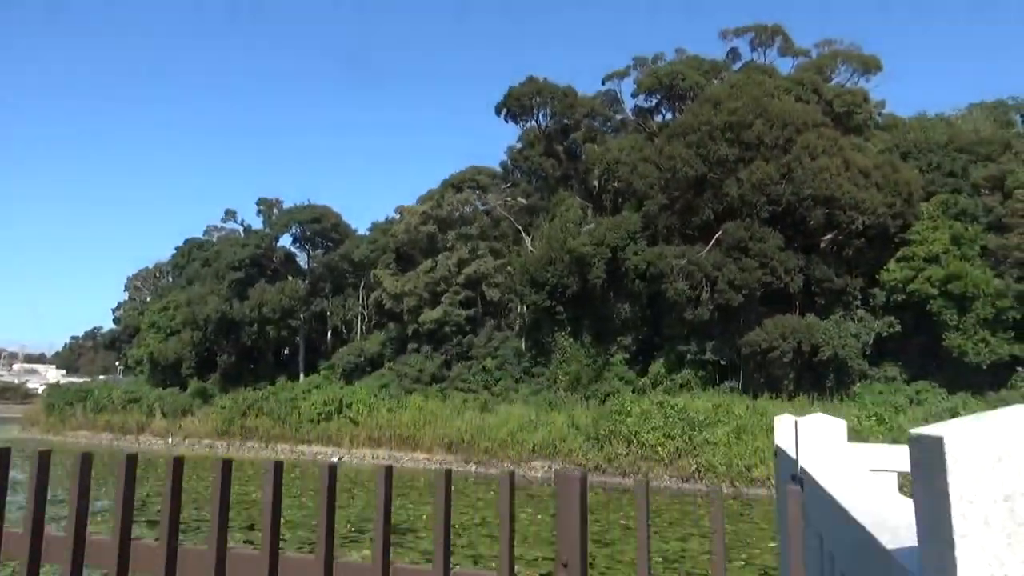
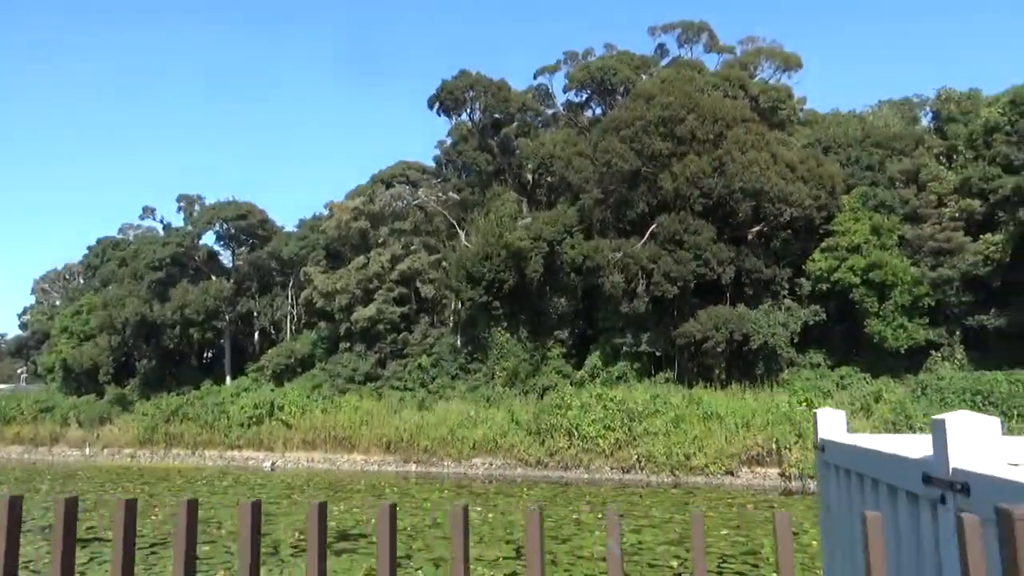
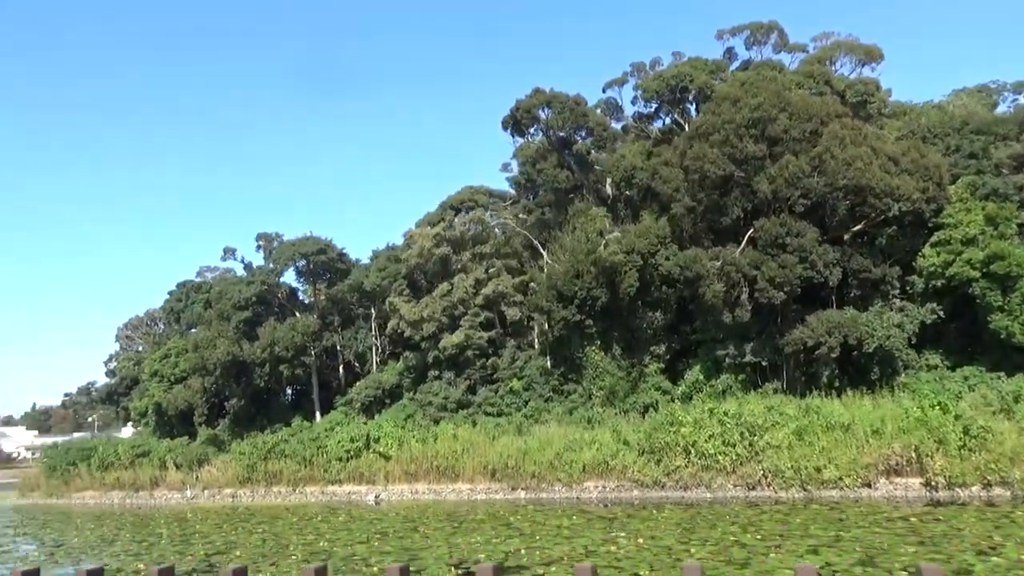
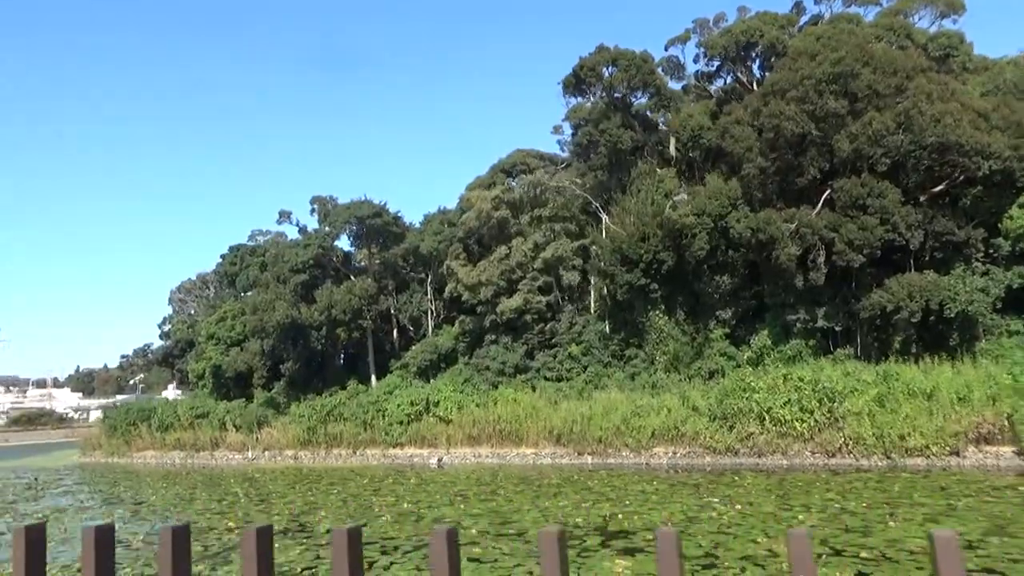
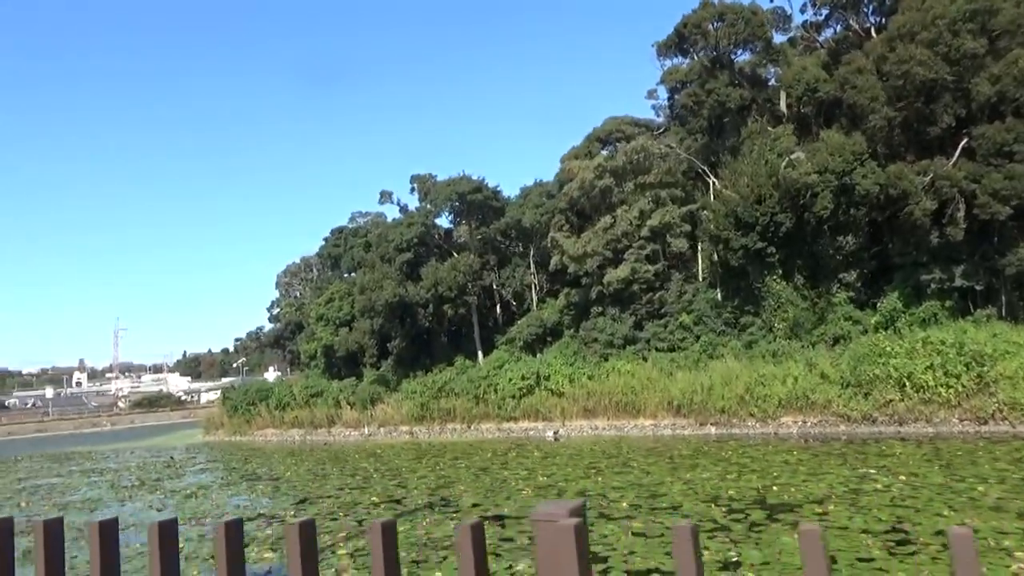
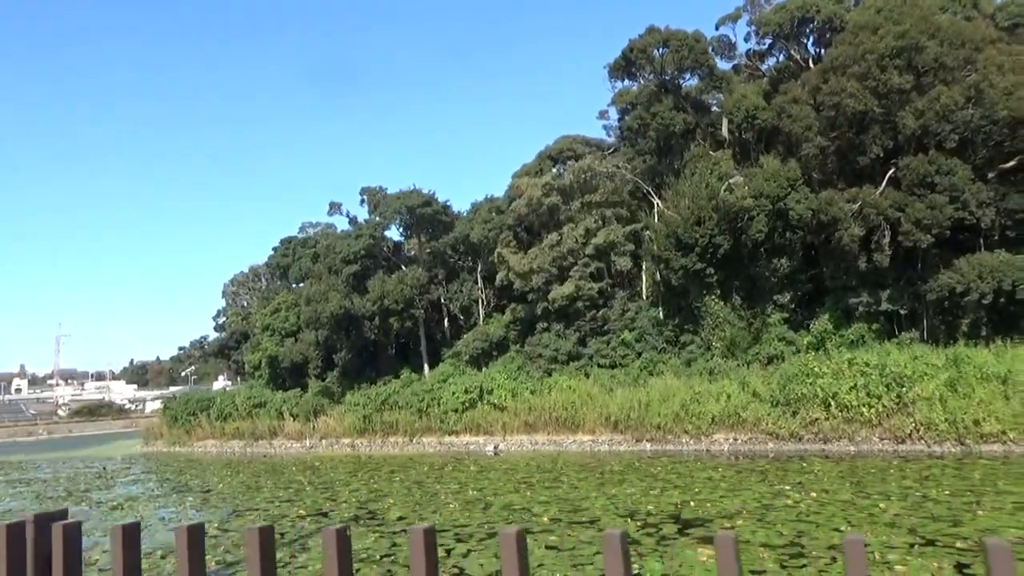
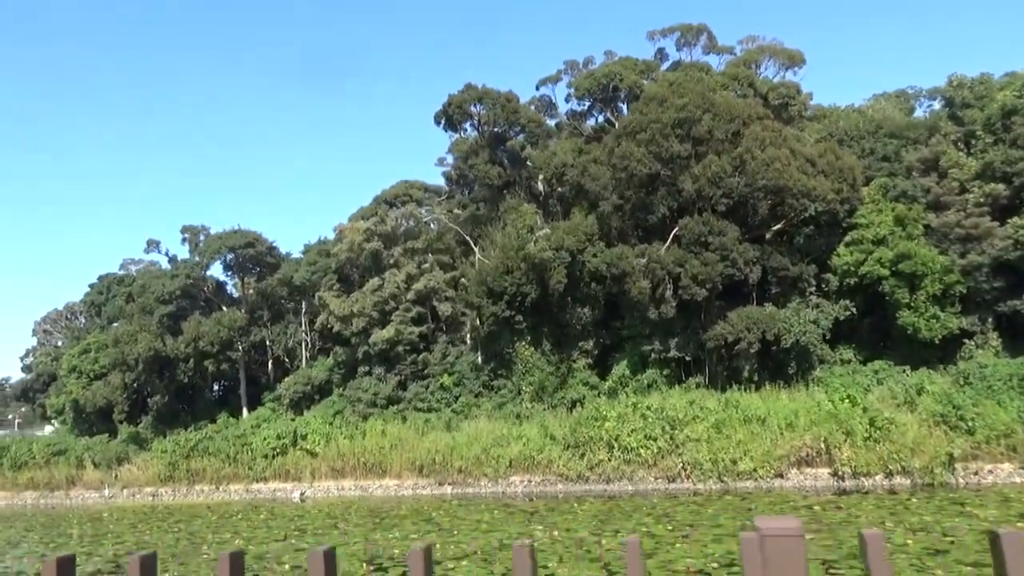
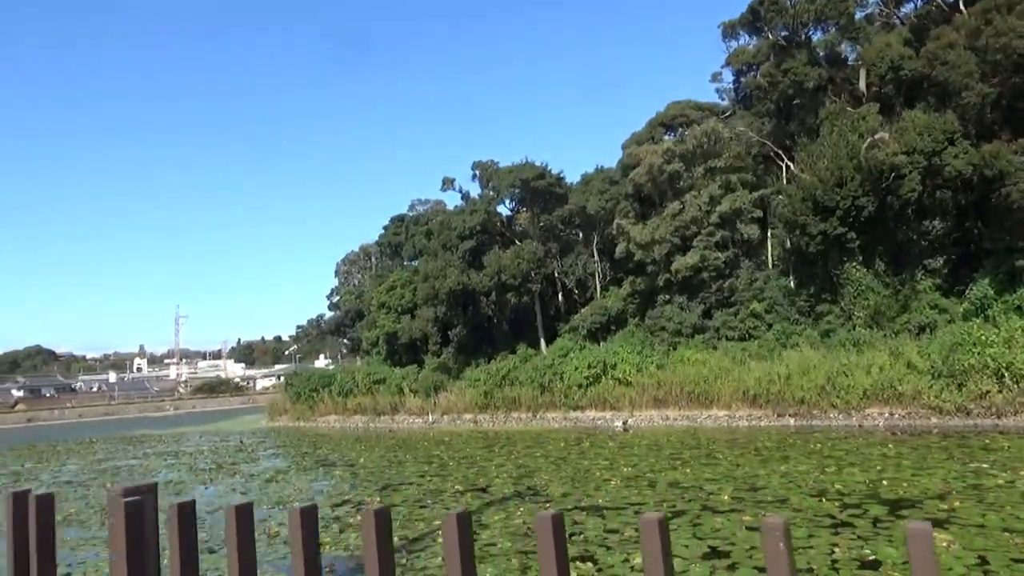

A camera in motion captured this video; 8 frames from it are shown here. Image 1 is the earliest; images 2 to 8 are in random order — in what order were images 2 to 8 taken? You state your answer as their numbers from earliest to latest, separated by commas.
2, 7, 3, 4, 6, 5, 8
